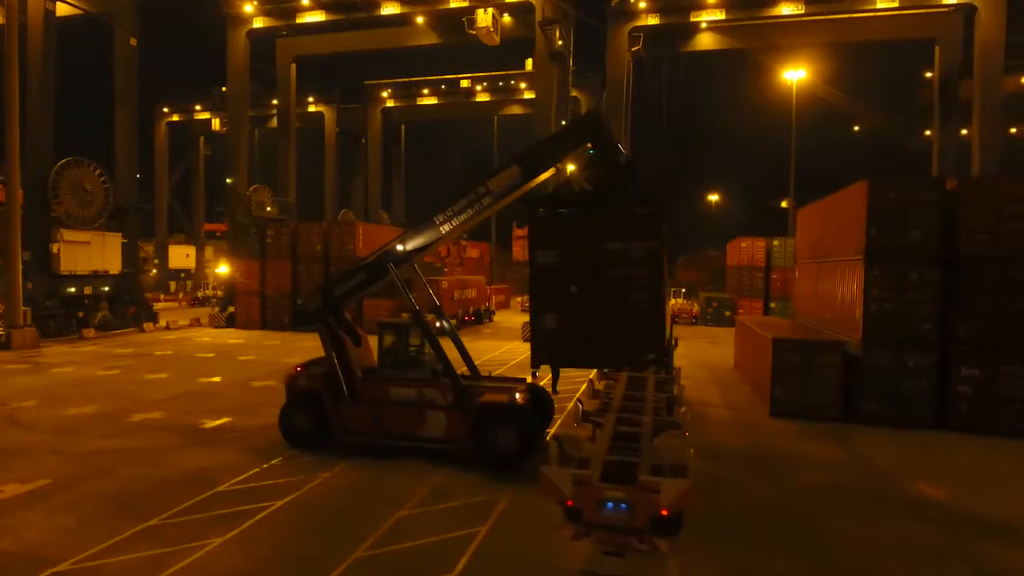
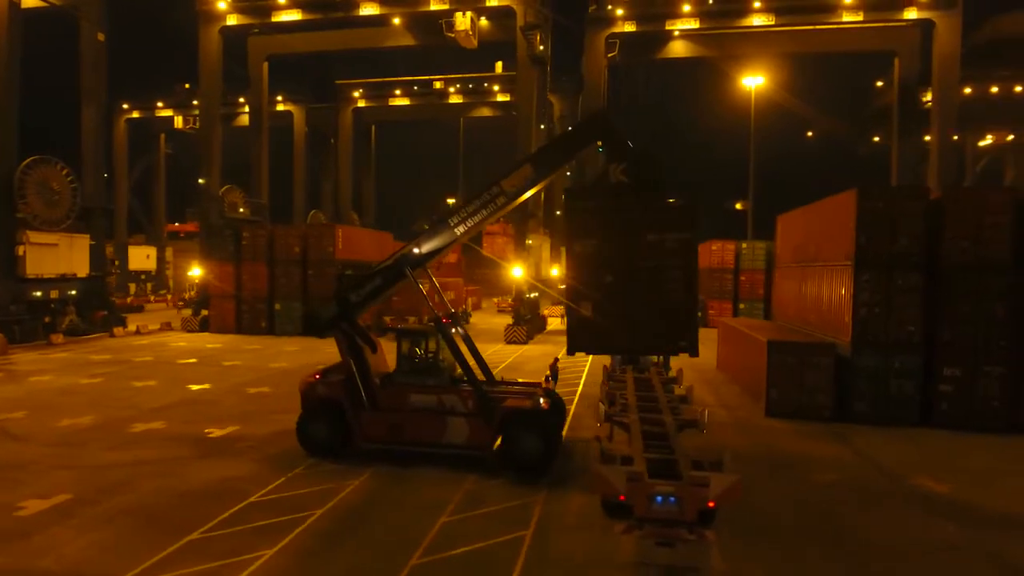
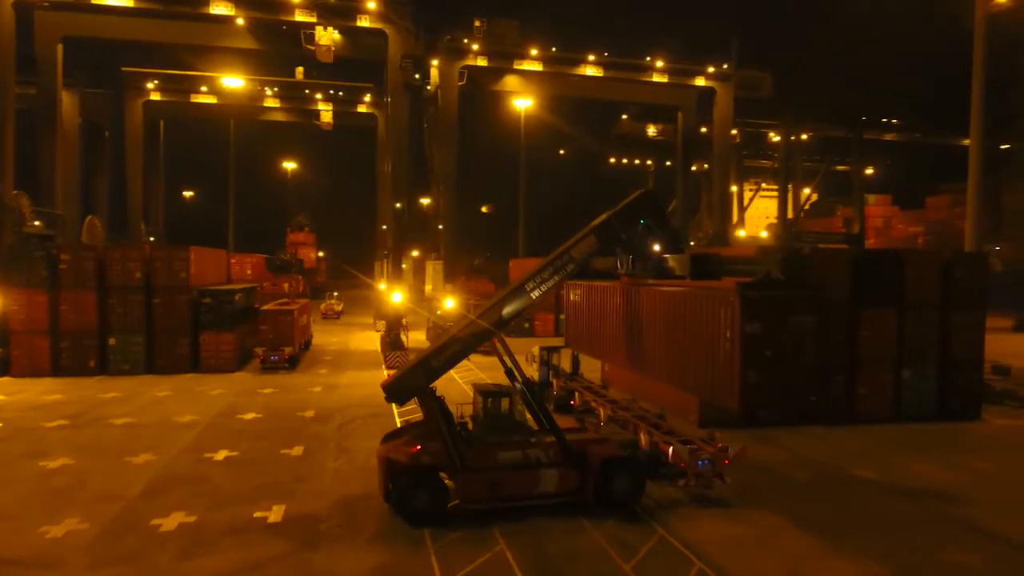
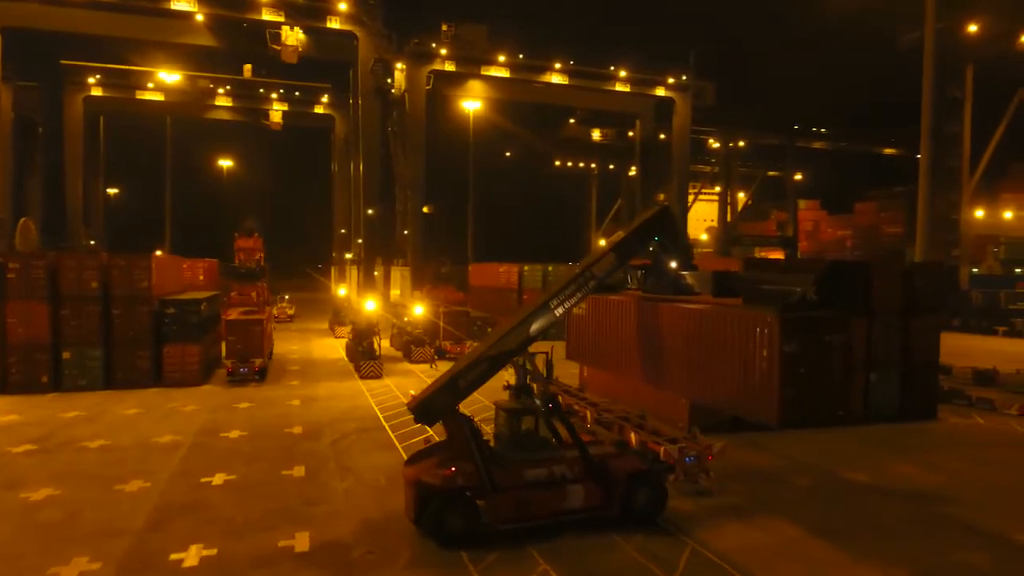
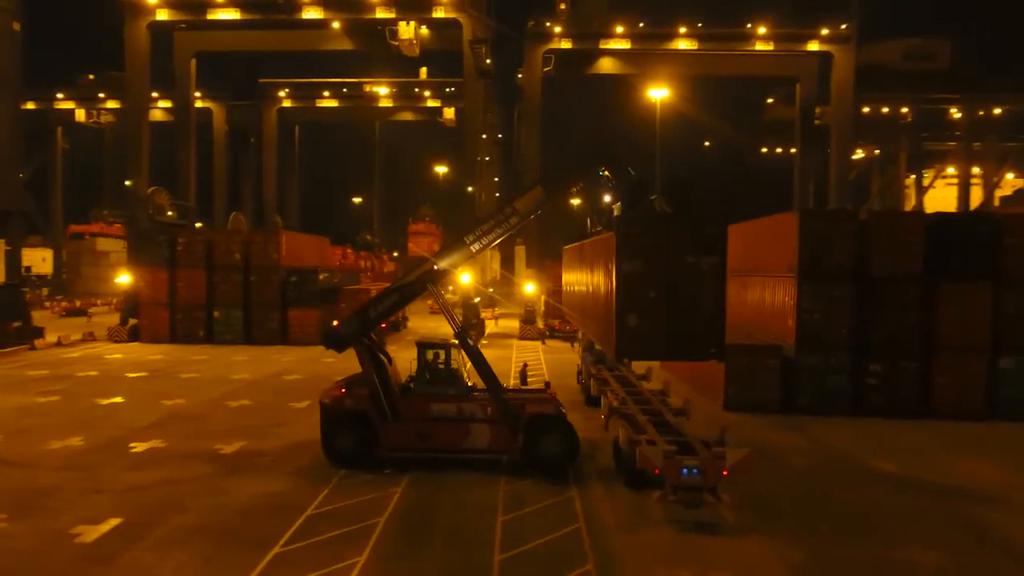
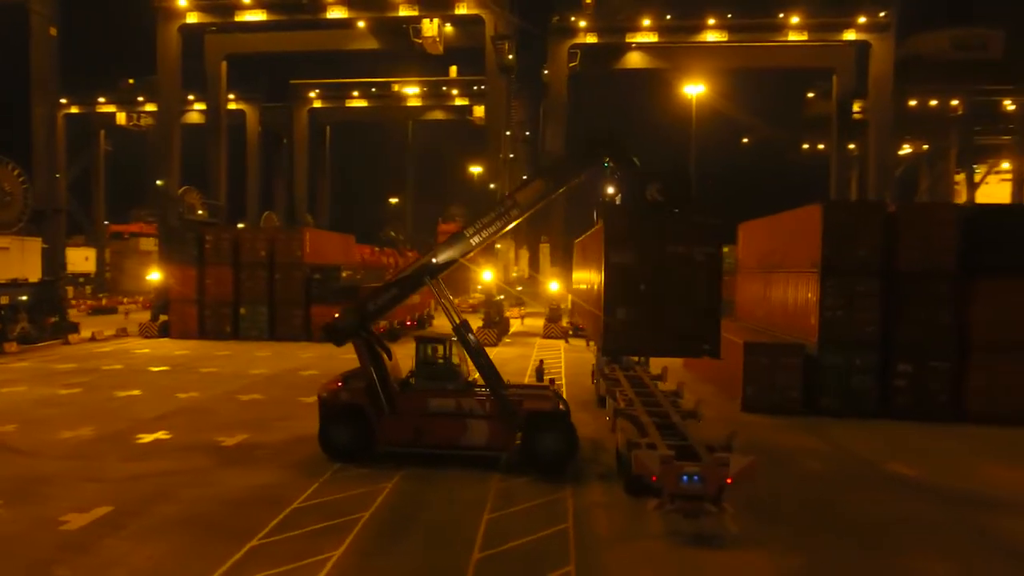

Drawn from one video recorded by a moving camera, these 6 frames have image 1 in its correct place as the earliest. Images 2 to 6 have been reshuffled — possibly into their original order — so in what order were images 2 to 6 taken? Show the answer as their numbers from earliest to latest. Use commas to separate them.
2, 6, 5, 3, 4
